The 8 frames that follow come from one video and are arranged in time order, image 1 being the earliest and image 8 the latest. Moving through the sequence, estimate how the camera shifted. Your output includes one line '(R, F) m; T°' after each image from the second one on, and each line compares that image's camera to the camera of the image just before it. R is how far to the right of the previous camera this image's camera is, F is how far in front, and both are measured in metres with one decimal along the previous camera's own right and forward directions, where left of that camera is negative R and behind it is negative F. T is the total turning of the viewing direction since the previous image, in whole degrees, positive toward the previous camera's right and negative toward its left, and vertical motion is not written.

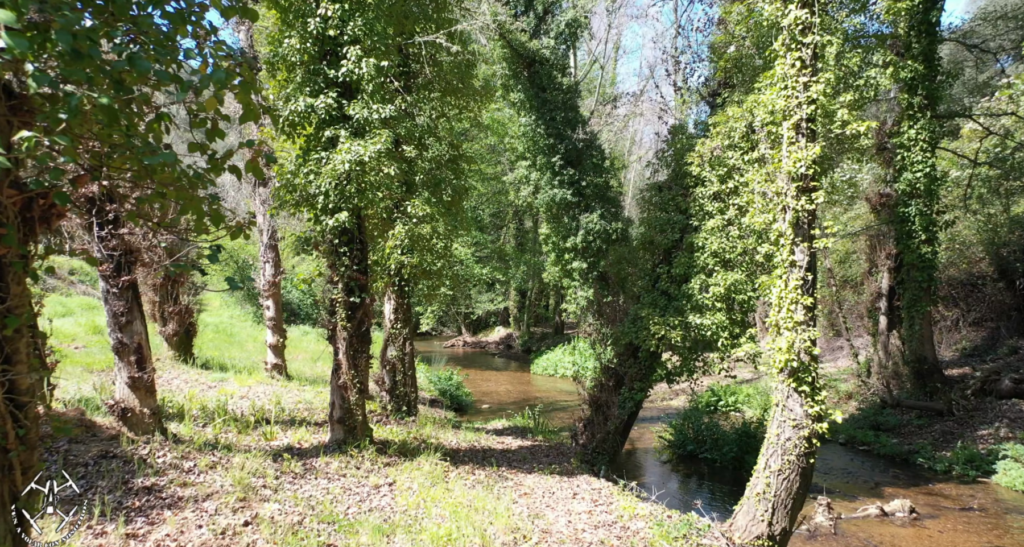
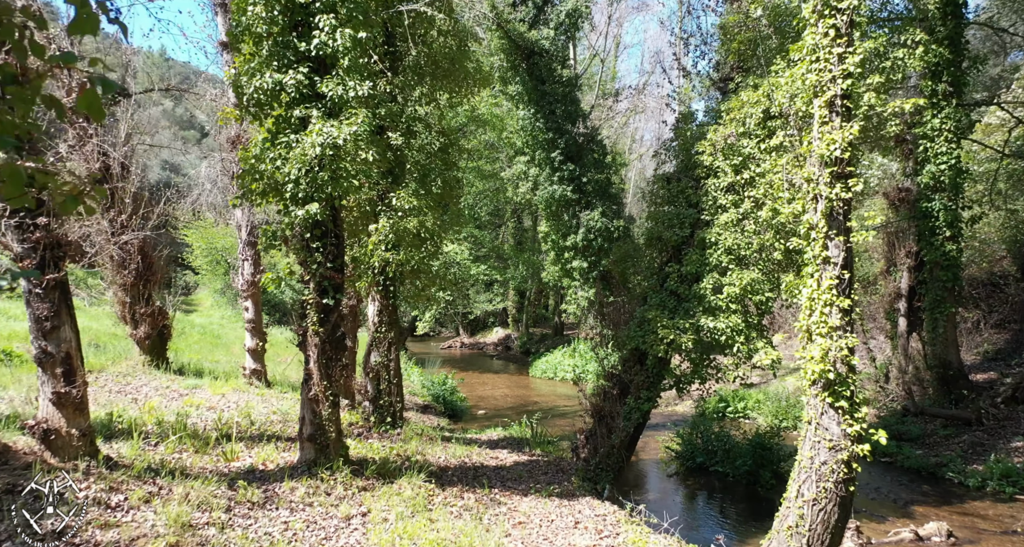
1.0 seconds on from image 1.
(+0.1, +1.2) m; 0°
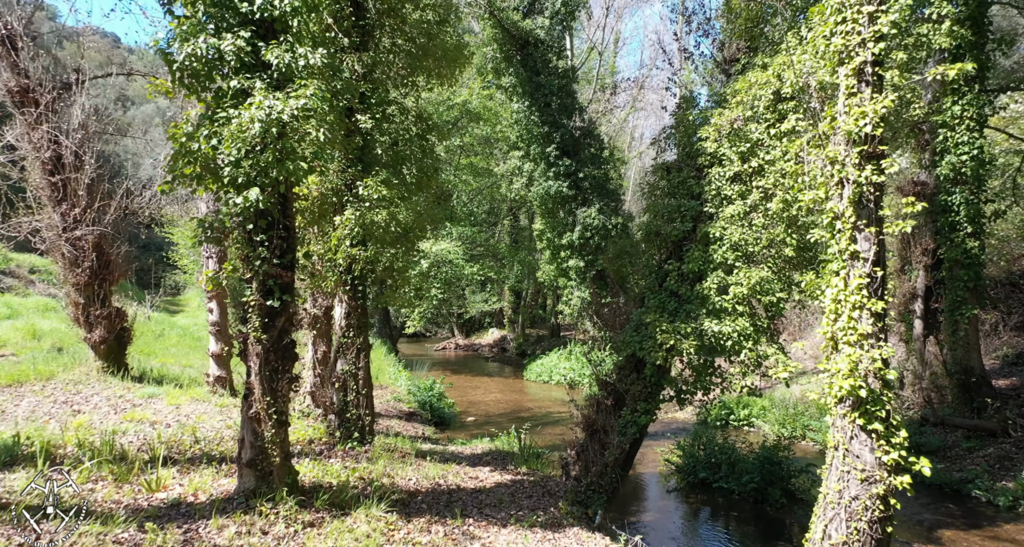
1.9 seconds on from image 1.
(+0.3, +1.3) m; 0°
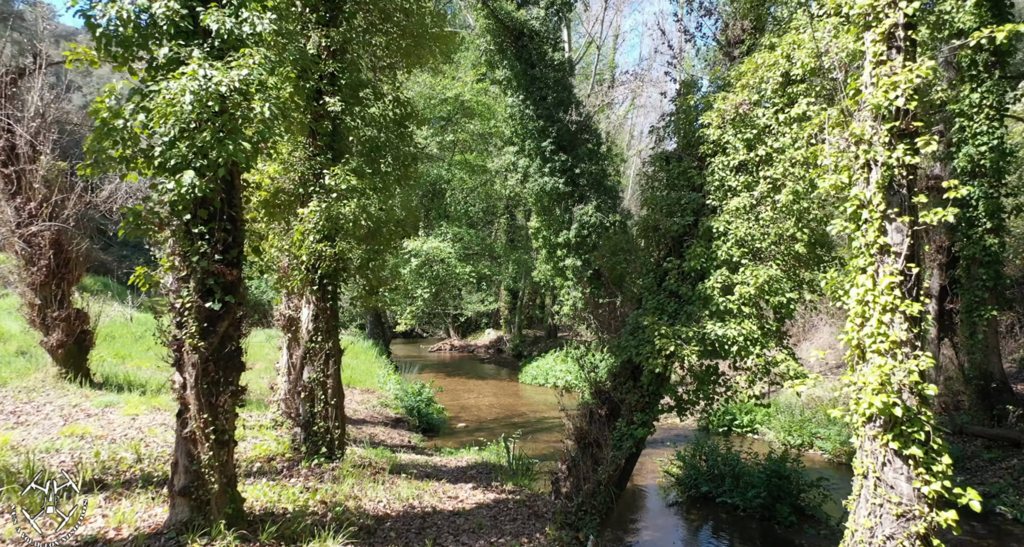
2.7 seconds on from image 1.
(+0.2, +1.1) m; 0°
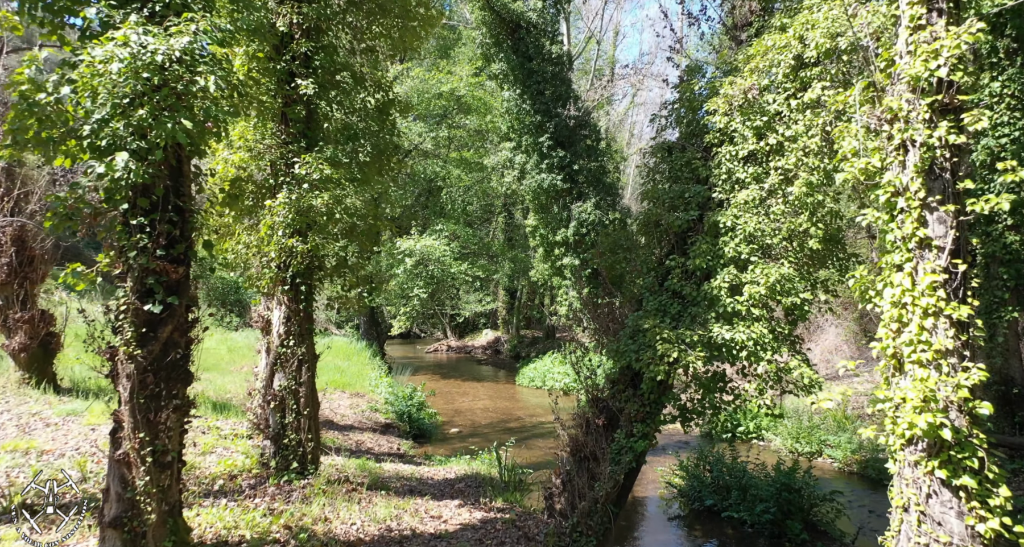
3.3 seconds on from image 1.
(+0.1, +0.9) m; 0°
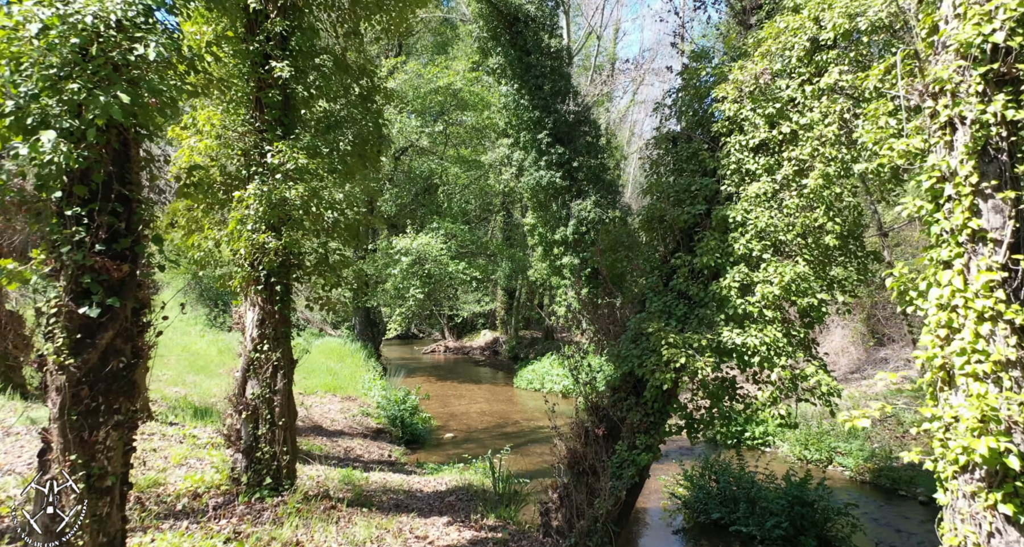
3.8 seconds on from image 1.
(+0.1, +0.8) m; 0°
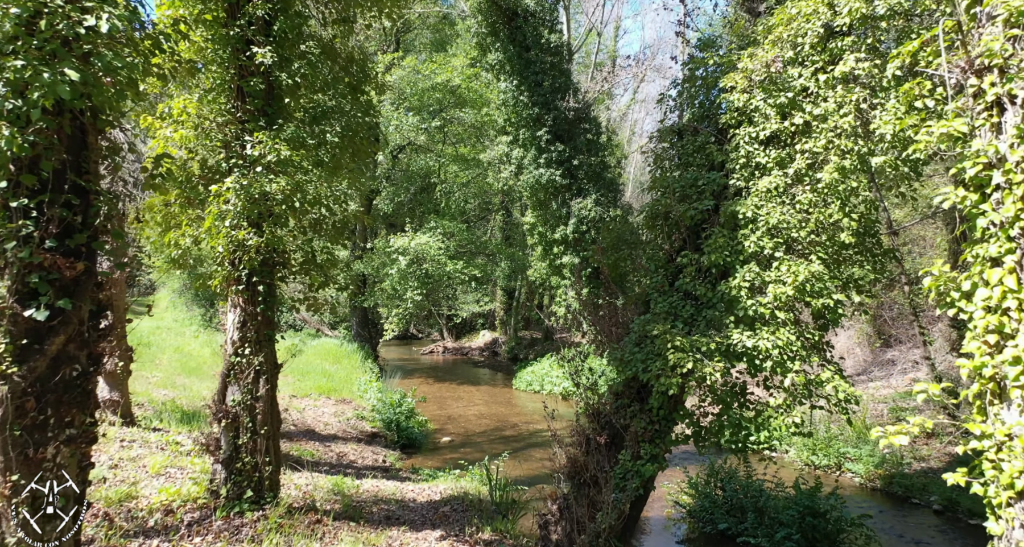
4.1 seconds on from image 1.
(0.0, +0.5) m; 0°
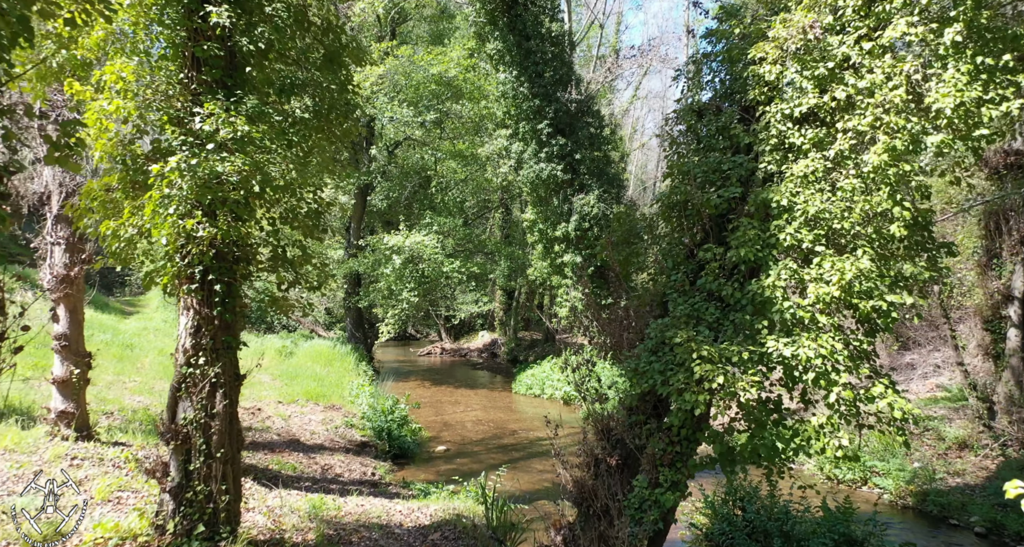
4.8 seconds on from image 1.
(0.0, +1.2) m; 0°
